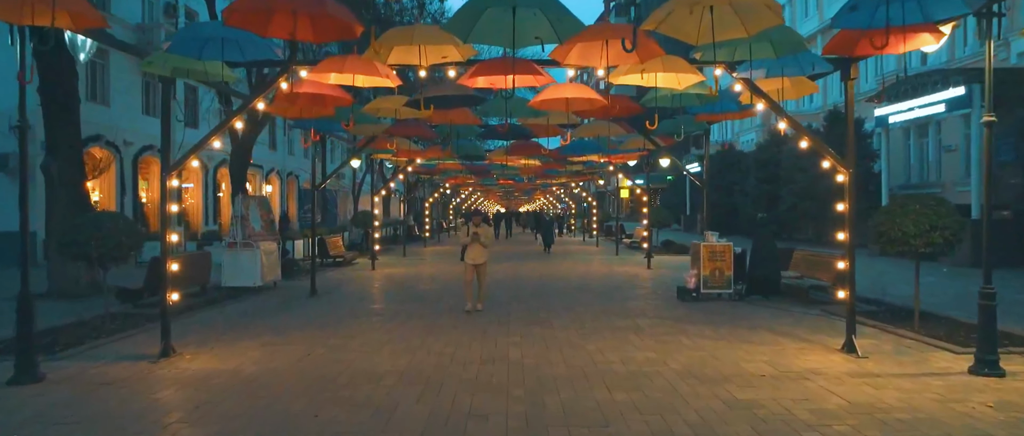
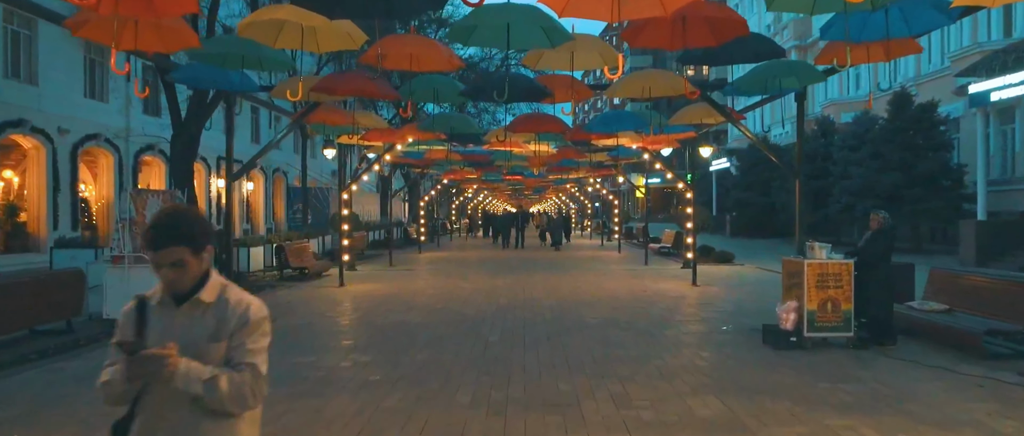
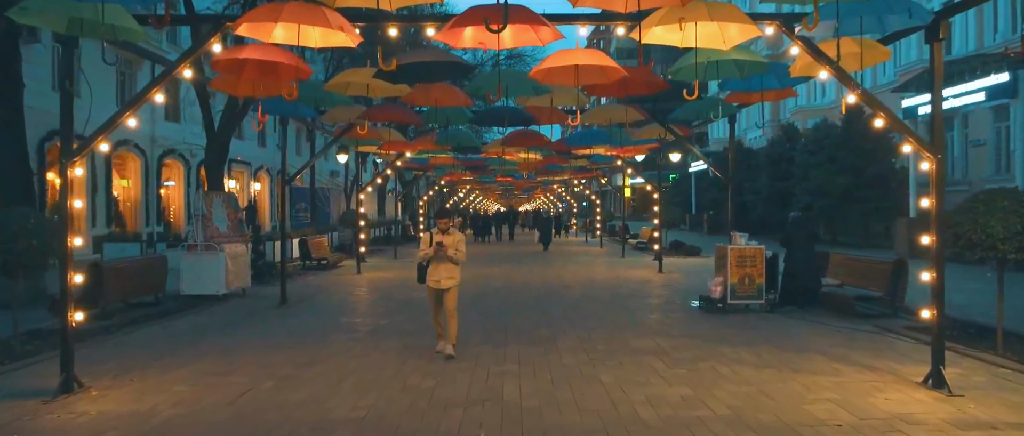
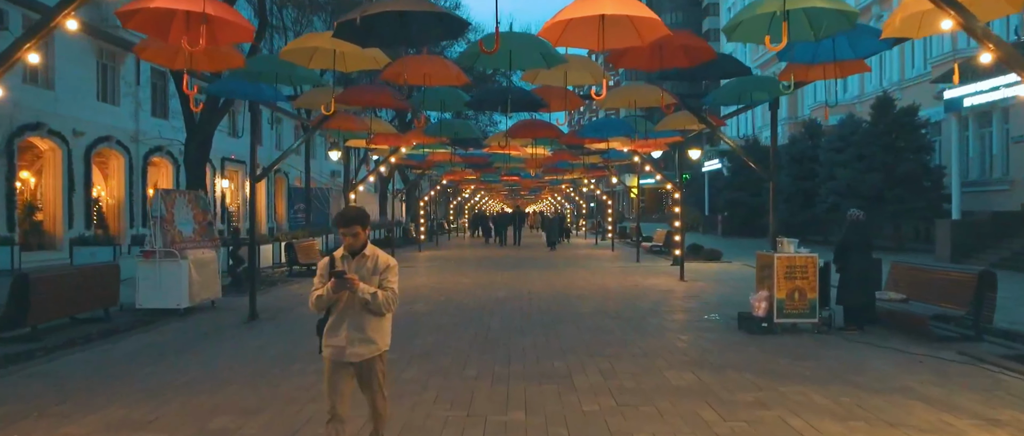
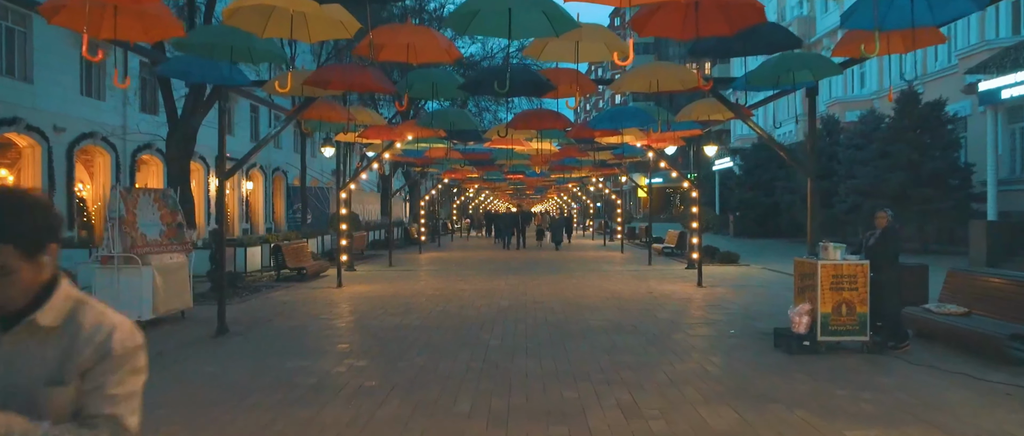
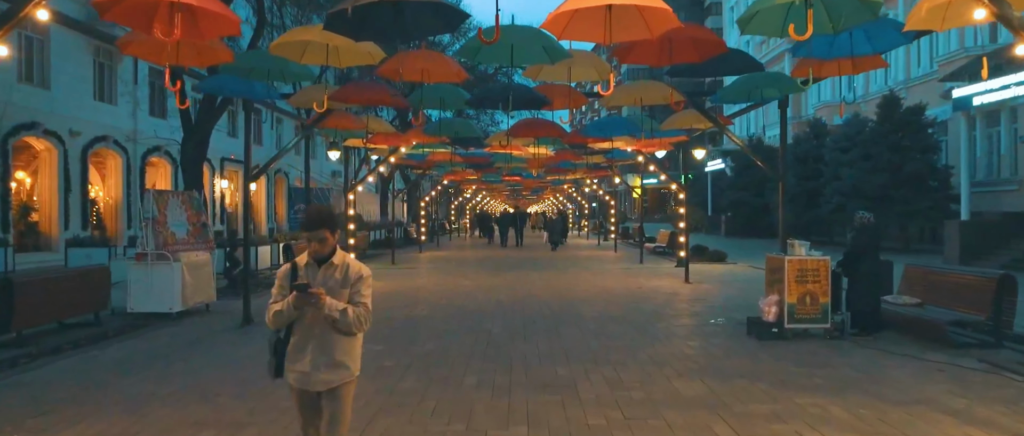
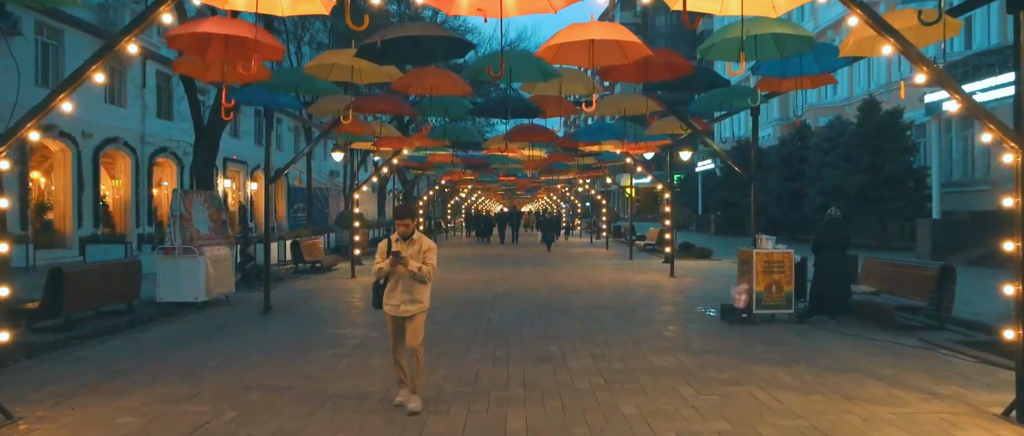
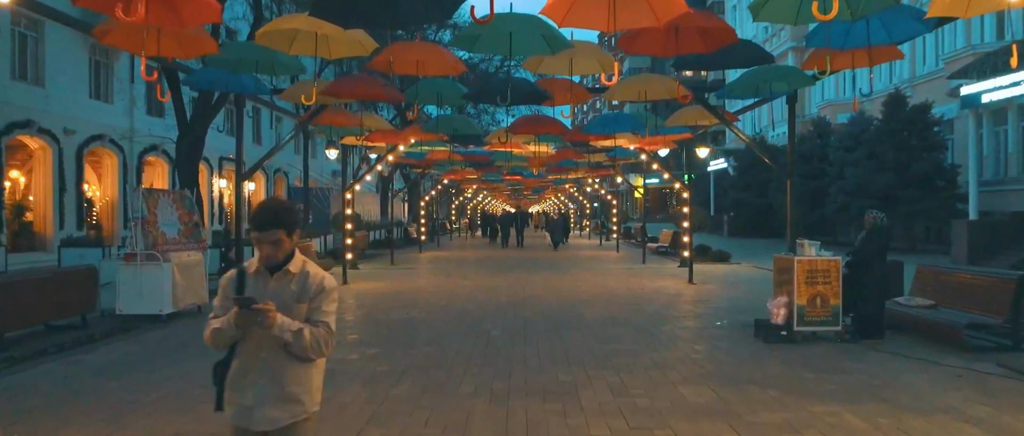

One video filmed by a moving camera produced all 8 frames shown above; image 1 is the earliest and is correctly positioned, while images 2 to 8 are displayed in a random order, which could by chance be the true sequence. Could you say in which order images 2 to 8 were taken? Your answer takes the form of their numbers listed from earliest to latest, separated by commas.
3, 7, 4, 6, 8, 2, 5
